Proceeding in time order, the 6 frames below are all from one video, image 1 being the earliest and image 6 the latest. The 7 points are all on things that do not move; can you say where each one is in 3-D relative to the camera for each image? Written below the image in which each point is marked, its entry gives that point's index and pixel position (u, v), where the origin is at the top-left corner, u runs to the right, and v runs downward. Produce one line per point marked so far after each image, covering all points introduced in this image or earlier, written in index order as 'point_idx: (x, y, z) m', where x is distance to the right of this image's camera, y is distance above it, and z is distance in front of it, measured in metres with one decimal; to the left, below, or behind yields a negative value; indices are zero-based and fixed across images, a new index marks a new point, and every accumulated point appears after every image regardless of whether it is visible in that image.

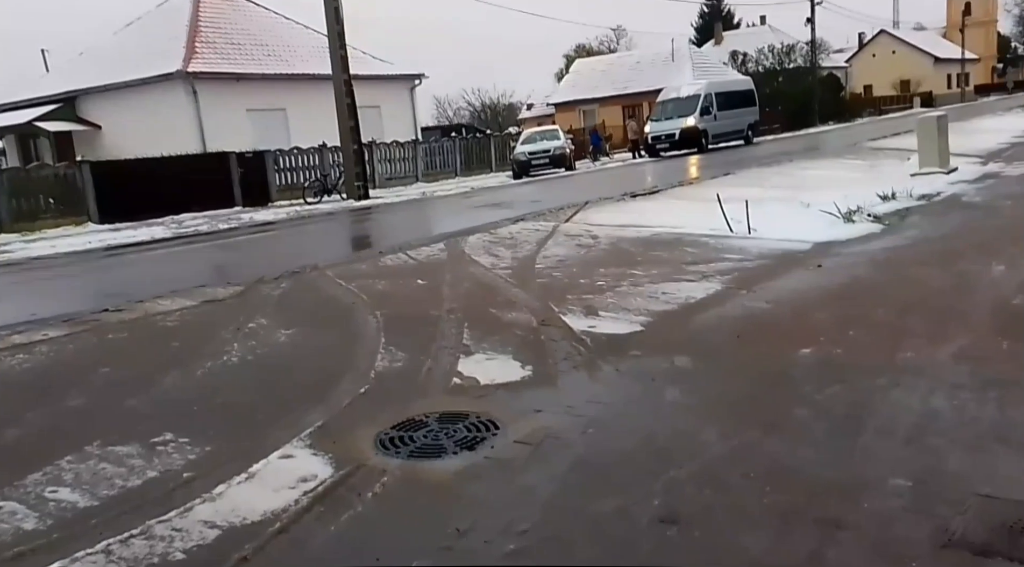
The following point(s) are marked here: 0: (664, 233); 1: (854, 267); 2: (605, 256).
0: (+2.2, +0.8, +13.1) m
1: (+3.8, +0.3, +10.0) m
2: (+1.2, +0.4, +11.3) m
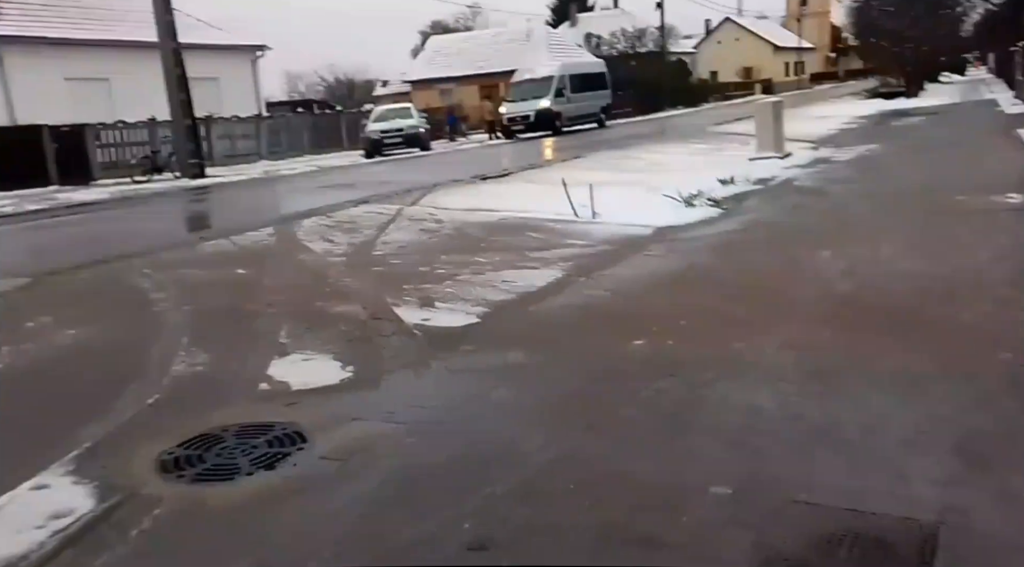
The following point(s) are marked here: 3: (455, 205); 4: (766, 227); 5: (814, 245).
0: (0.0, +1.0, +12.9) m
1: (+2.0, +0.4, +10.1) m
2: (-0.7, +0.6, +10.9) m
3: (-0.8, +1.2, +13.7) m
4: (+3.1, +0.8, +11.2) m
5: (+3.2, +0.5, +9.6) m
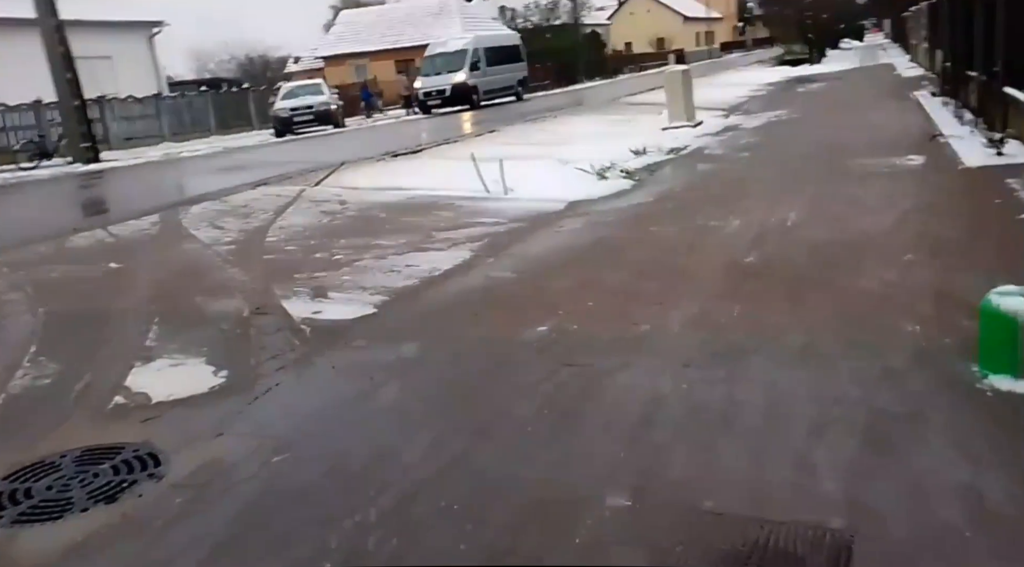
0: (-1.3, +1.3, +12.4) m
1: (+1.0, +0.6, +9.8) m
2: (-1.8, +0.7, +10.4) m
3: (-2.2, +1.5, +13.1) m
4: (+2.0, +1.1, +11.0) m
5: (+2.2, +0.8, +9.4) m
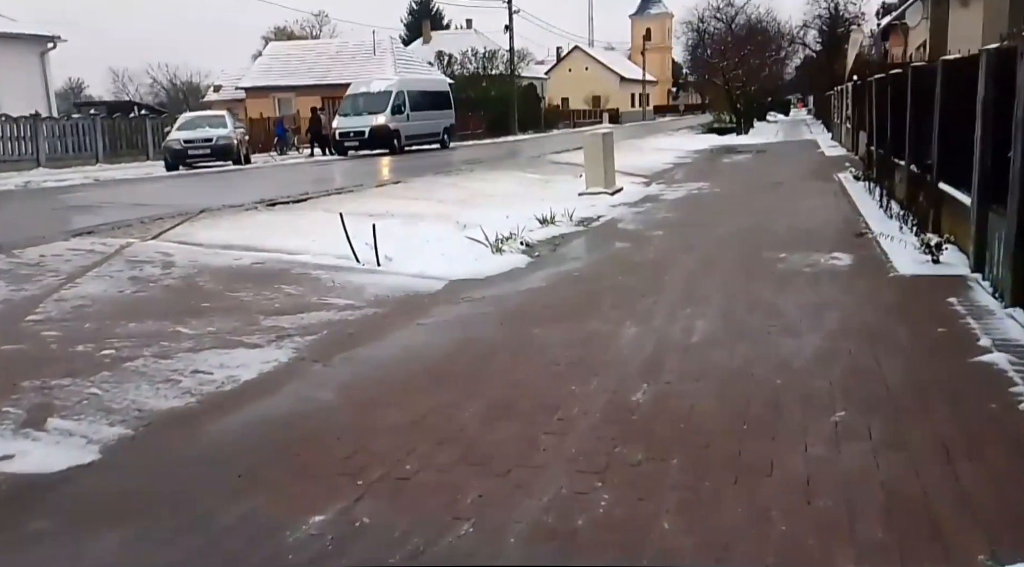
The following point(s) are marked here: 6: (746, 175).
0: (-2.7, +0.3, +10.4) m
1: (-0.3, -0.3, +7.9) m
2: (-3.1, -0.1, +8.3) m
3: (-3.6, +0.5, +11.0) m
4: (+0.6, 0.0, +9.2) m
5: (+1.0, -0.2, +7.7) m
6: (+5.1, +2.3, +20.0) m
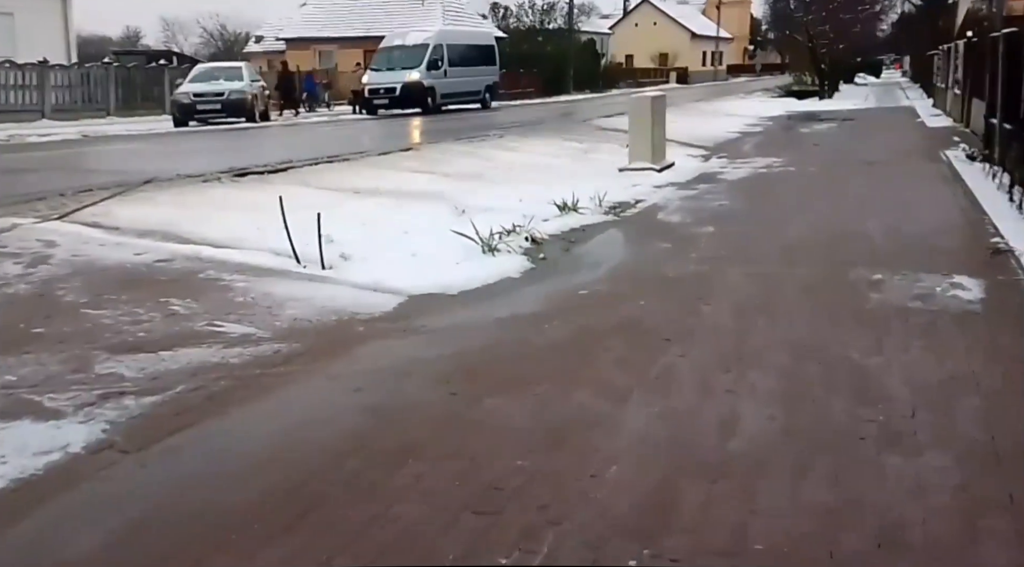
0: (-2.8, +0.3, +8.0) m
1: (-0.5, -0.5, +5.4) m
2: (-3.3, -0.1, +6.0) m
3: (-3.6, +0.6, +8.7) m
4: (+0.5, -0.2, +6.6) m
5: (+0.7, -0.5, +5.1) m
6: (+5.8, +2.5, +16.9) m
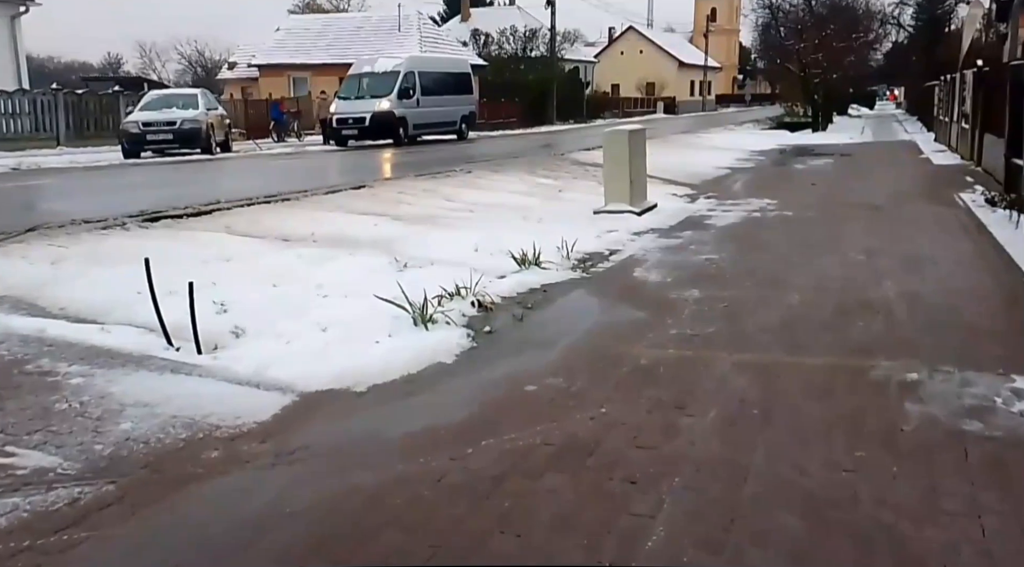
0: (-3.2, -0.2, +6.4) m
1: (-0.9, -1.0, +3.8) m
2: (-3.8, -0.6, +4.4) m
3: (-4.1, 0.0, +7.1) m
4: (+0.1, -0.7, +5.0) m
5: (+0.3, -1.0, +3.5) m
6: (+5.2, +1.6, +15.5) m
